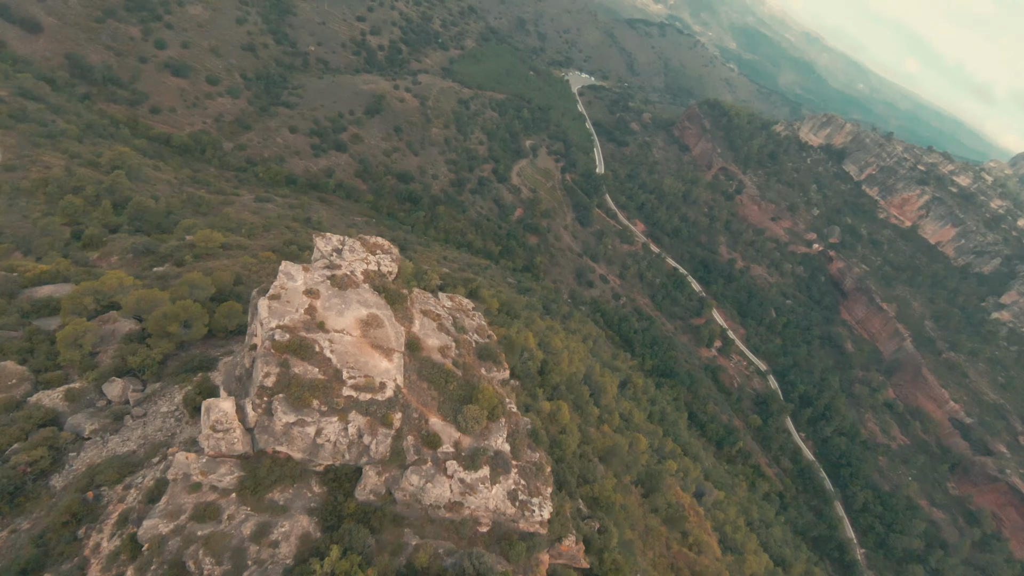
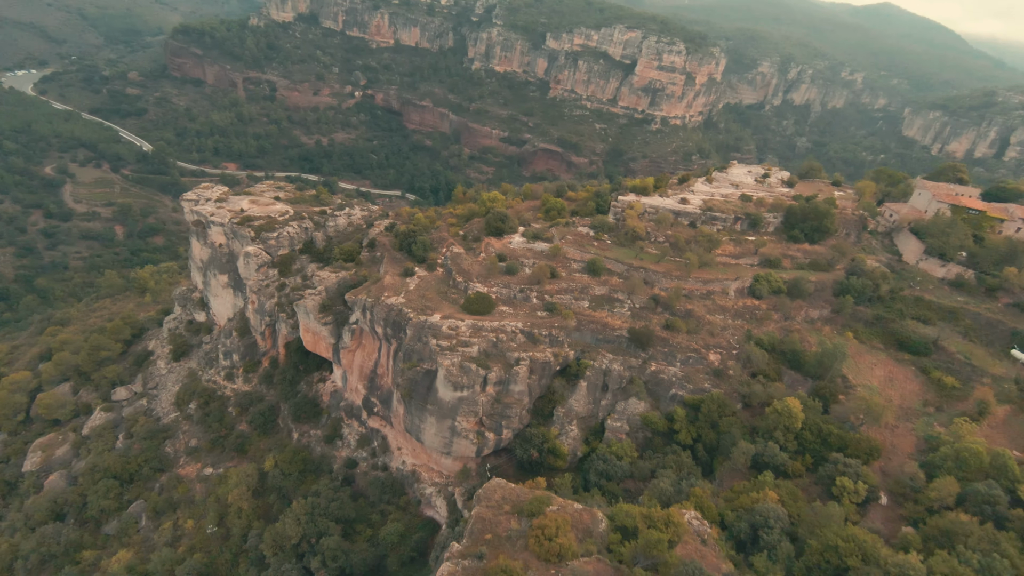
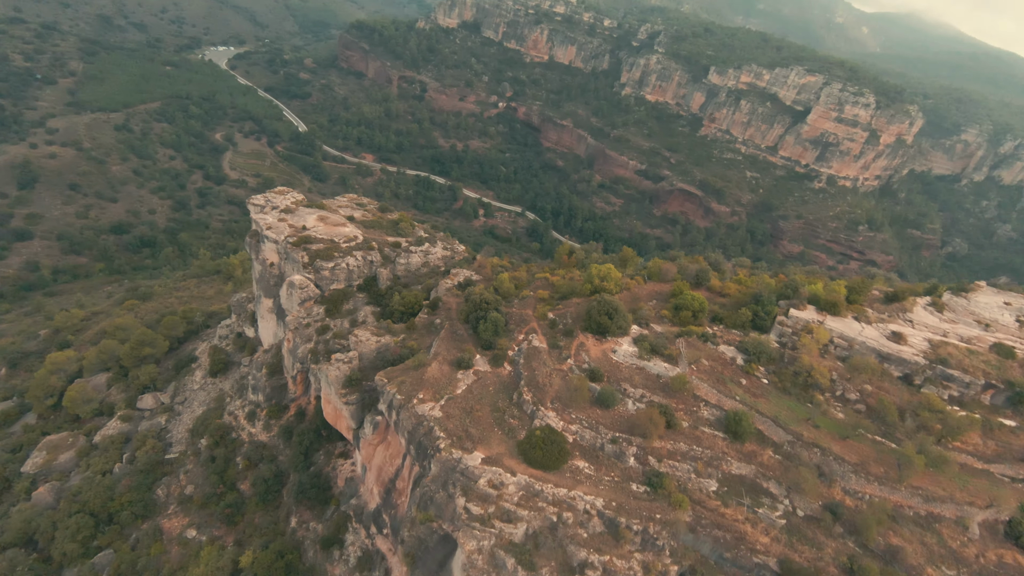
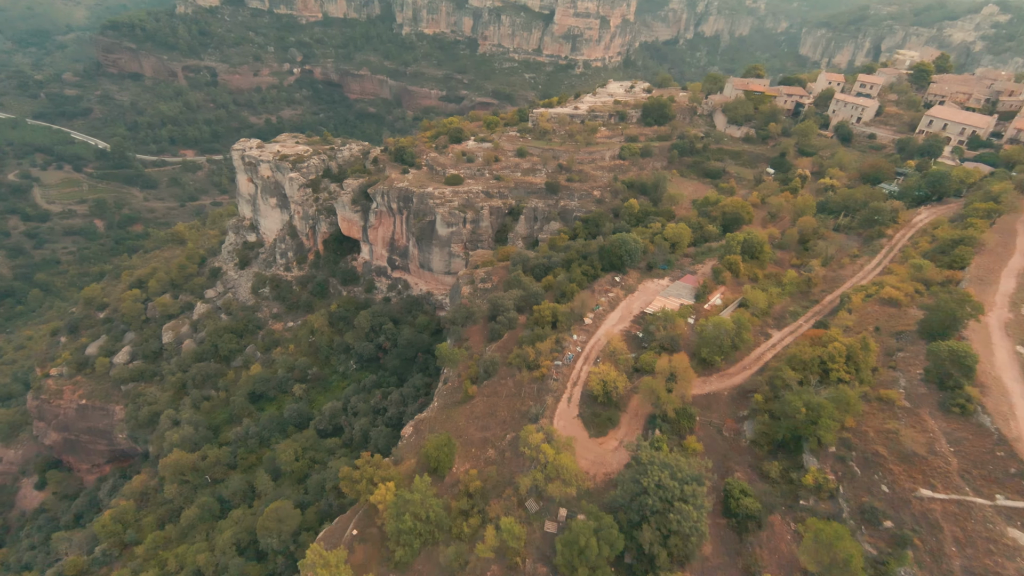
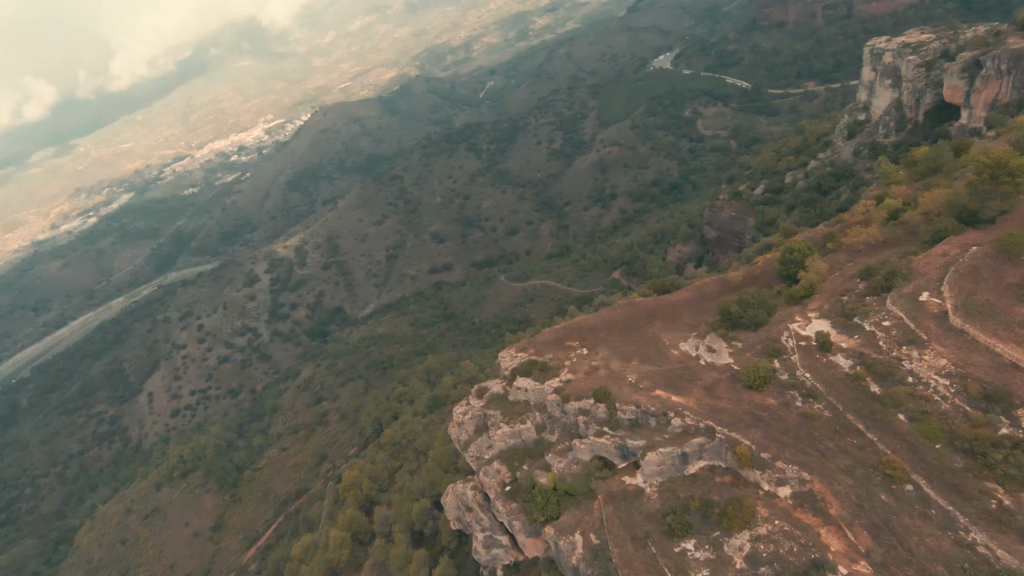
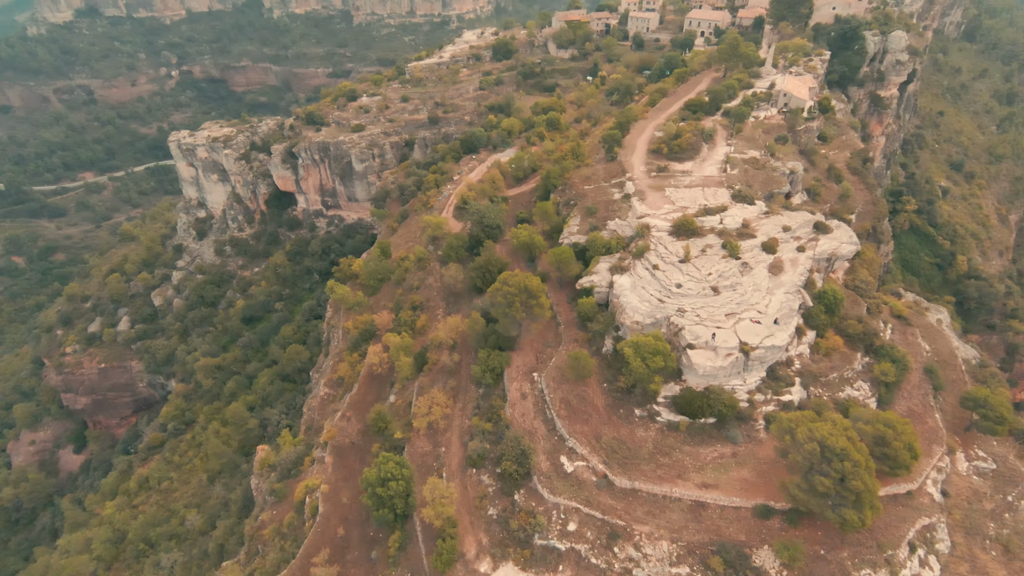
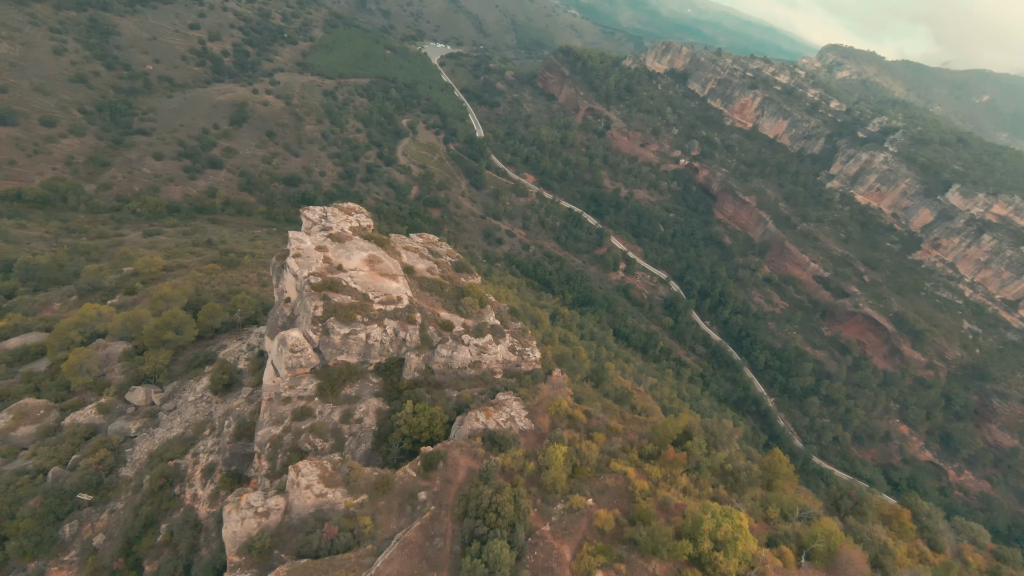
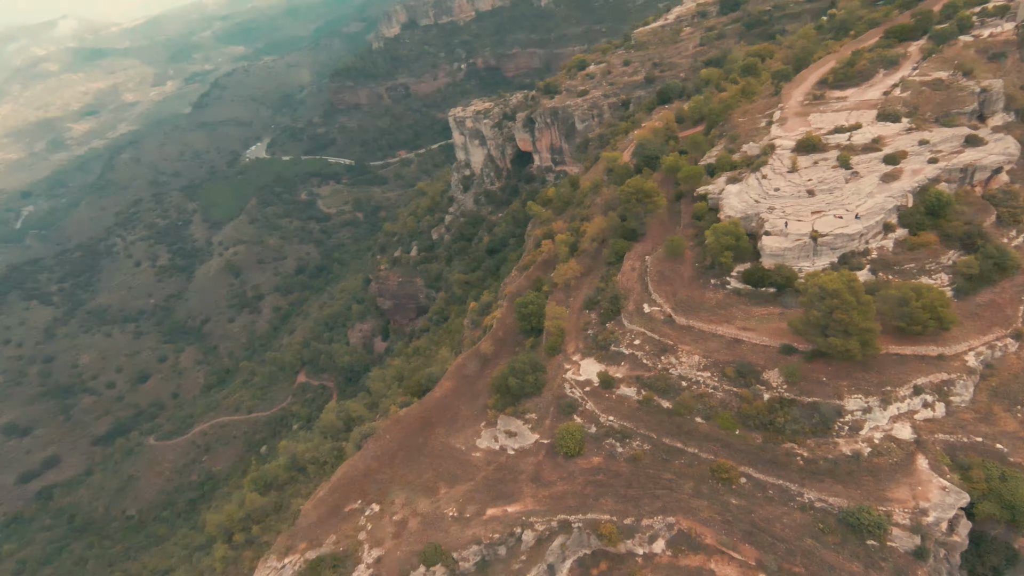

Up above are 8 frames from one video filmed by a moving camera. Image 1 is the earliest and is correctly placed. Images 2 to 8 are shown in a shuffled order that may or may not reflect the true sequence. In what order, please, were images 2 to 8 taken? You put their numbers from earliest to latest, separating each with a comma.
7, 3, 2, 4, 6, 8, 5
